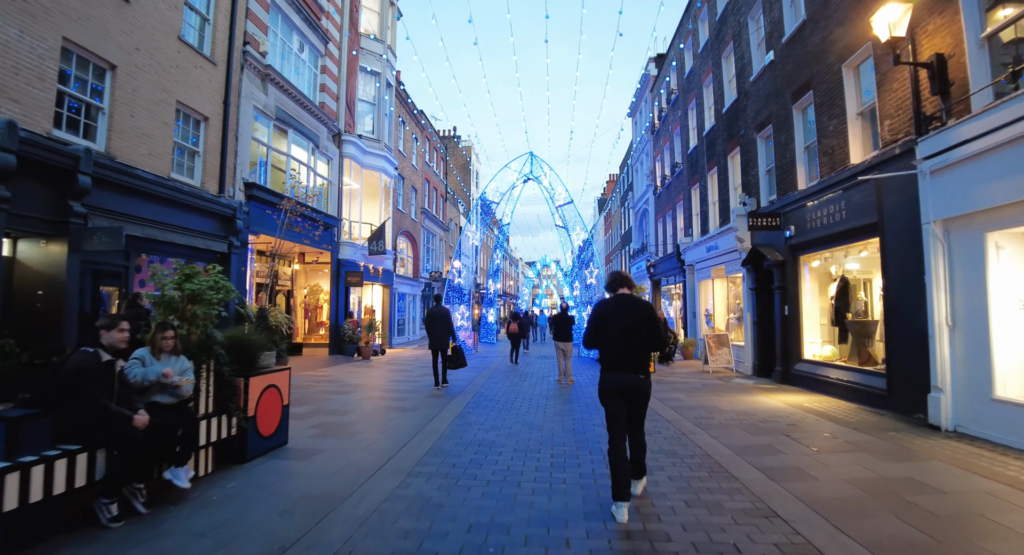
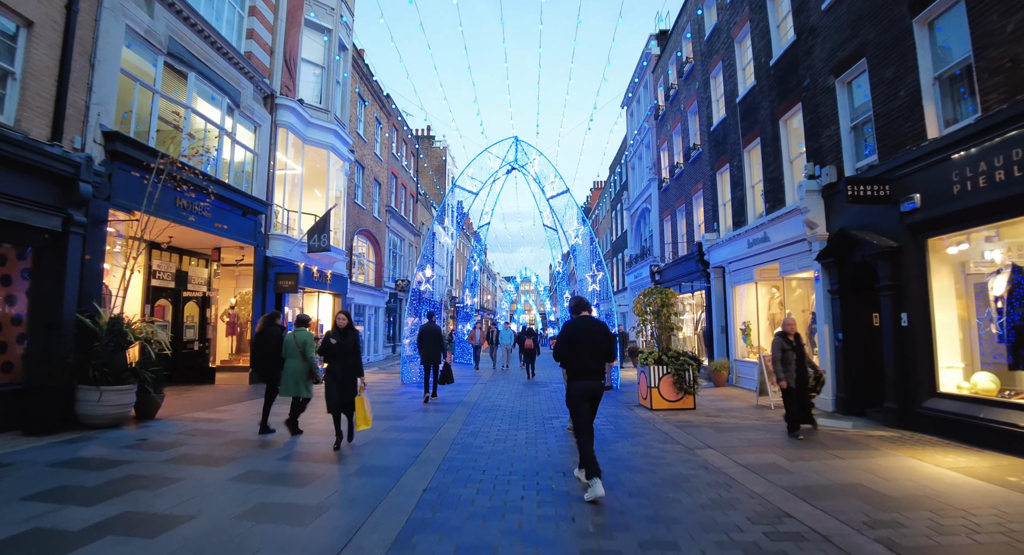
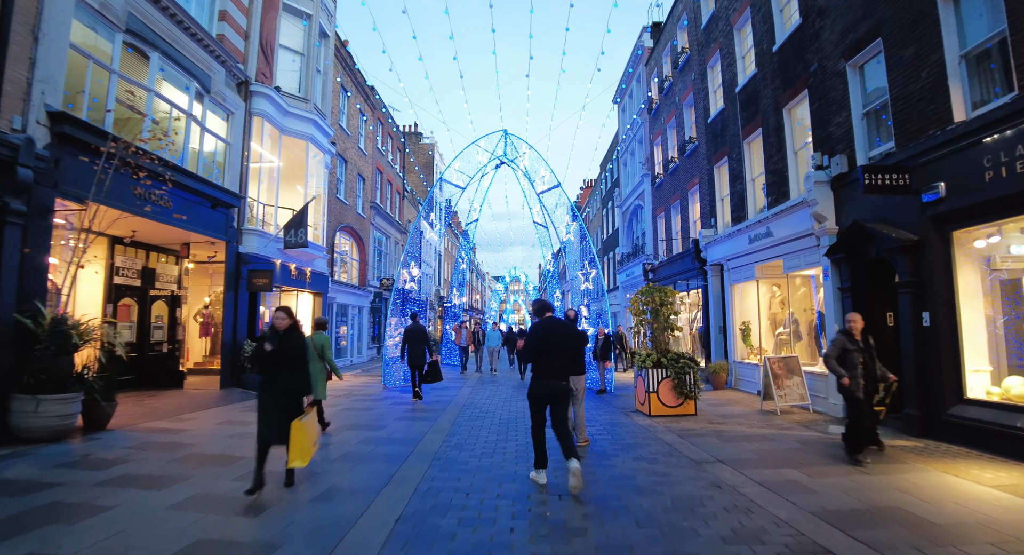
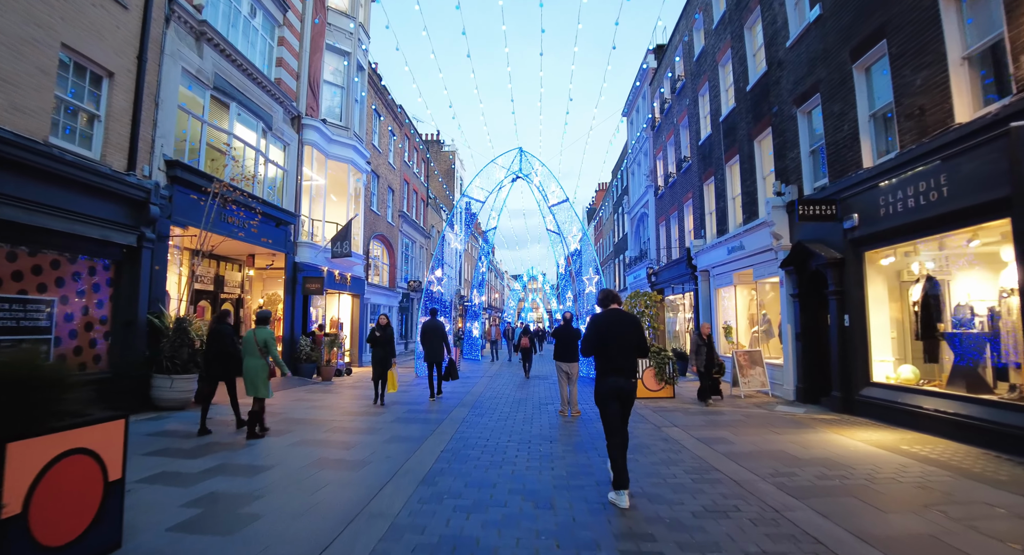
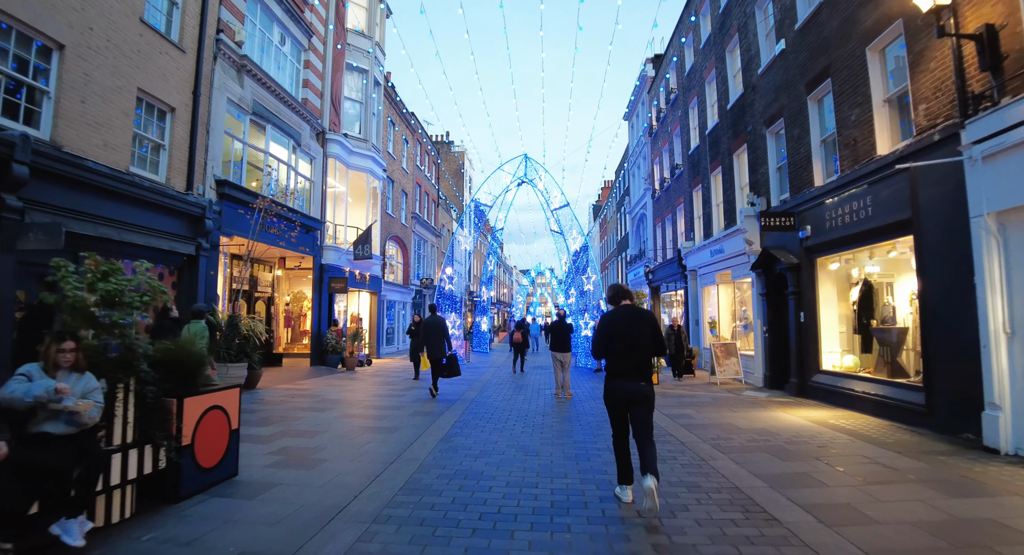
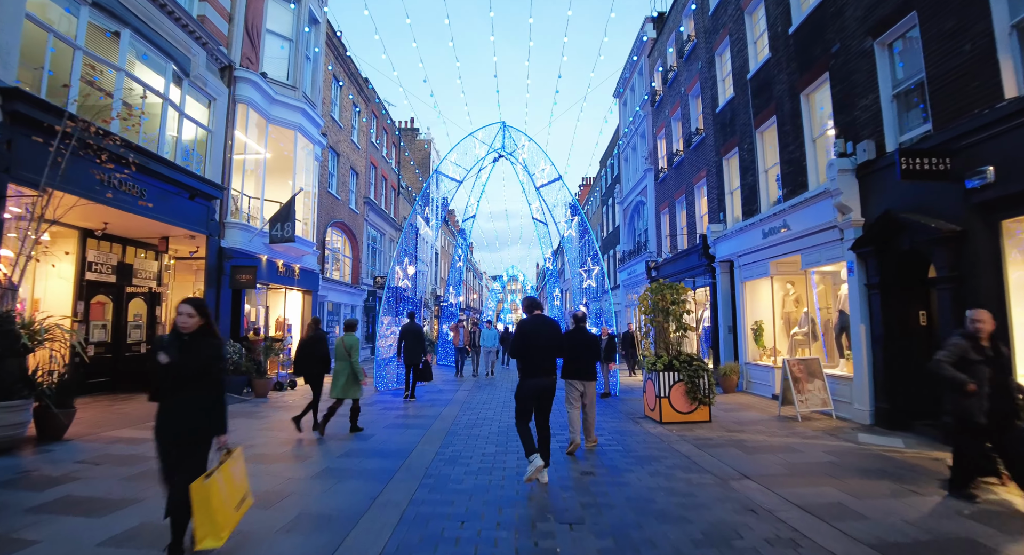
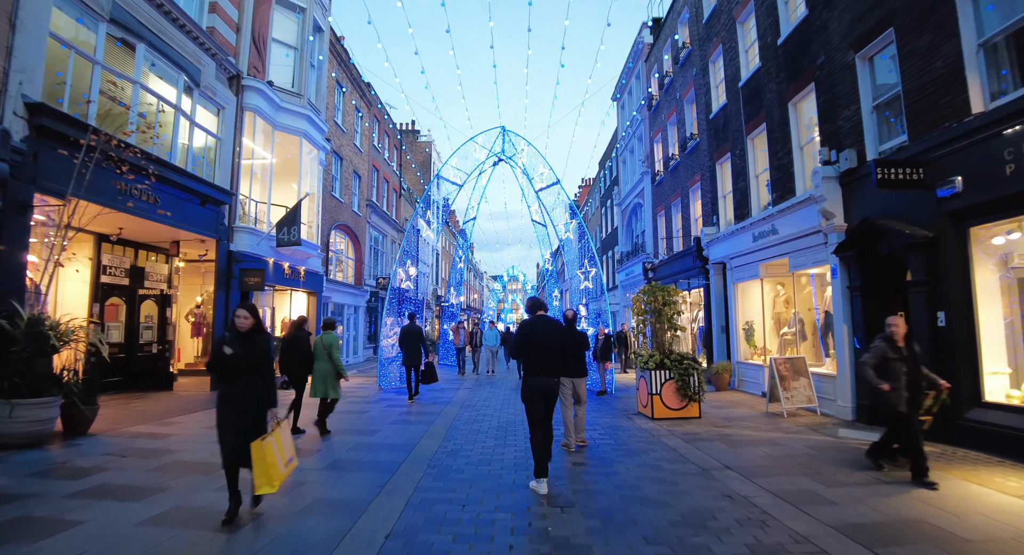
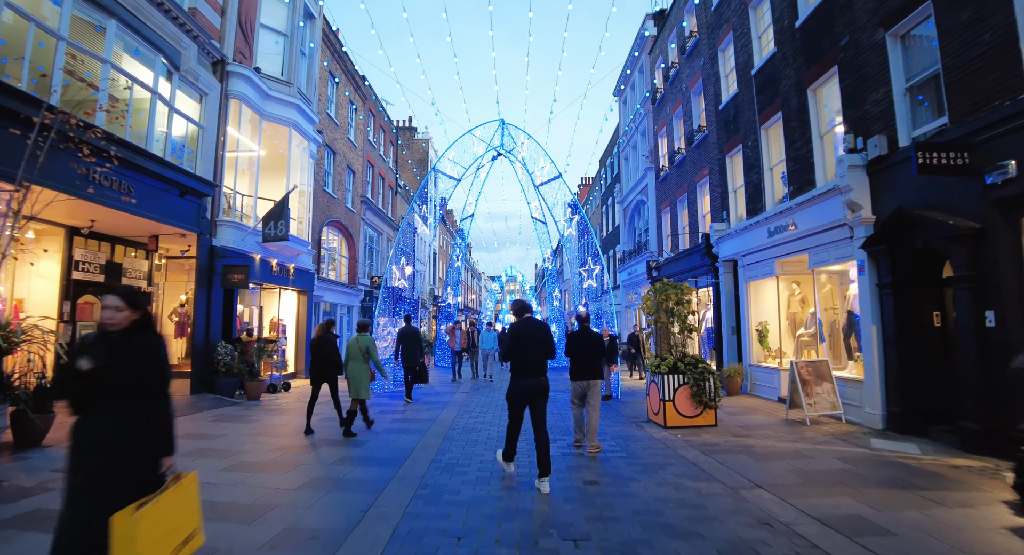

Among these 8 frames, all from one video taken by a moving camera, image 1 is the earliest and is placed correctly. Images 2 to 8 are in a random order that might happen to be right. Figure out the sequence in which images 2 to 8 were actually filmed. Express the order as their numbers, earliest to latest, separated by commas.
5, 4, 2, 3, 7, 6, 8
